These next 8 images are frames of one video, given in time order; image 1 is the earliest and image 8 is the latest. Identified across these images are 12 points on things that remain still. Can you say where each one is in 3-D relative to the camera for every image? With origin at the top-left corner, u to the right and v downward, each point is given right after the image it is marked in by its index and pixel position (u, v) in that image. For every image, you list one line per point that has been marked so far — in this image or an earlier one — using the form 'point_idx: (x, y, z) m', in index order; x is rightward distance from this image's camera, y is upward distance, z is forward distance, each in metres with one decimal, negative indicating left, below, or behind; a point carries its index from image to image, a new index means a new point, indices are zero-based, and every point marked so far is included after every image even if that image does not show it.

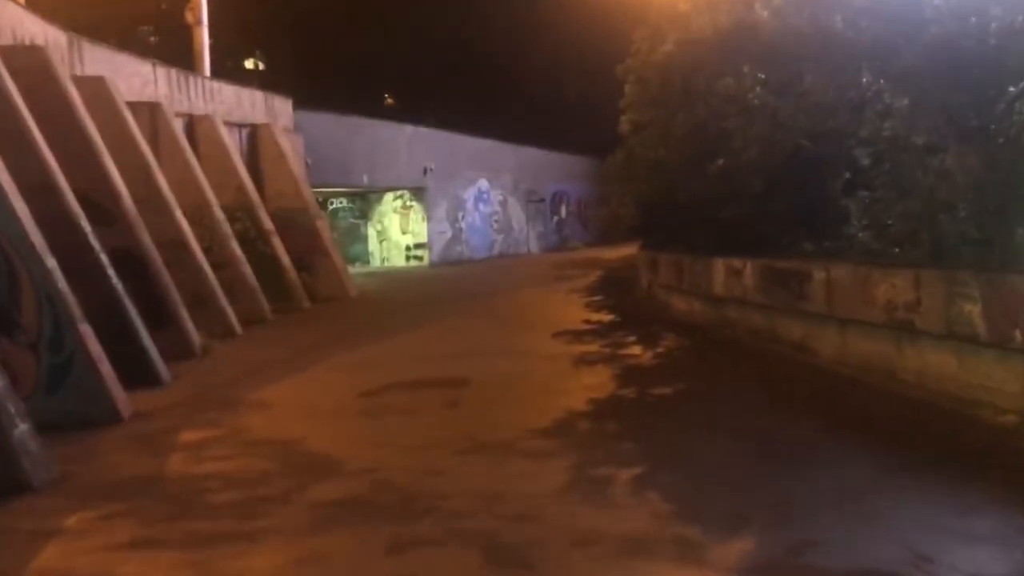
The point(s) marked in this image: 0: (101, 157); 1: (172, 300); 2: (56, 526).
0: (-6.4, +2.0, +14.5) m
1: (-5.6, -0.2, +15.4) m
2: (-3.3, -1.8, +6.8) m
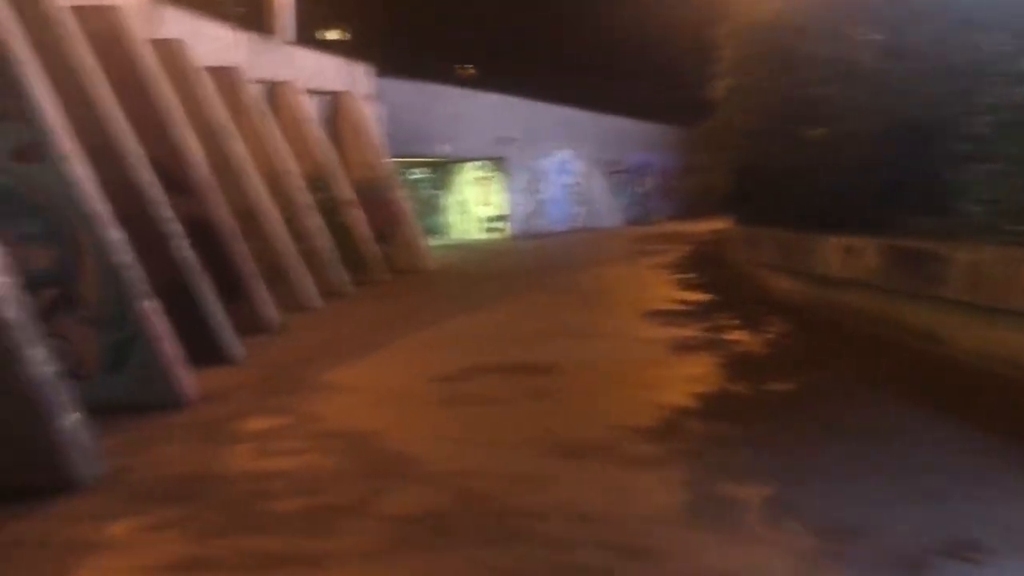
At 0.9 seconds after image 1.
0: (-5.0, +2.4, +13.8) m
1: (-4.2, +0.3, +14.7) m
2: (-2.6, -1.6, +6.0) m
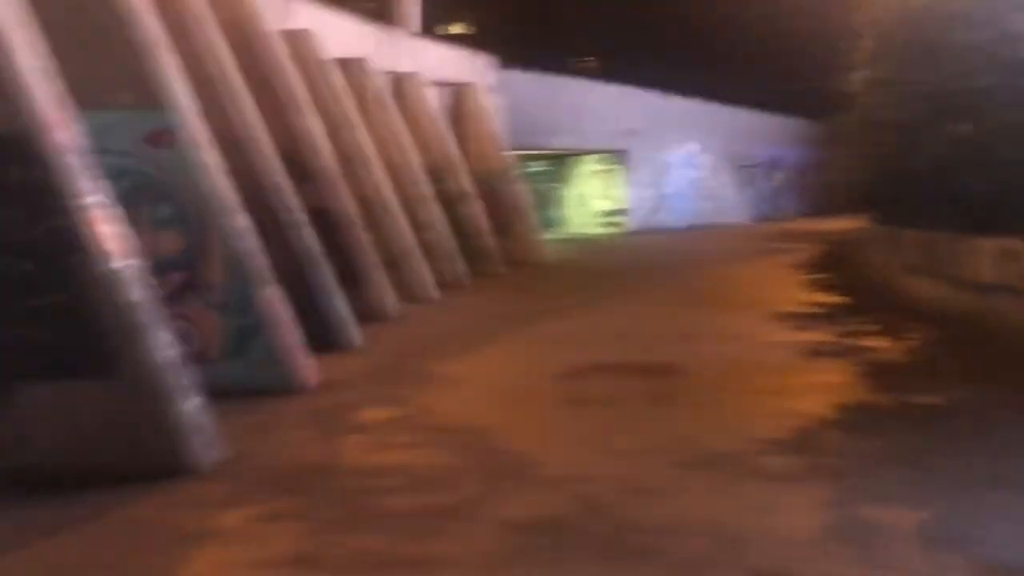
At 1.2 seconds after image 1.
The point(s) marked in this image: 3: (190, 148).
0: (-3.1, +2.6, +13.9) m
1: (-2.3, +0.4, +14.7) m
2: (-1.9, -1.5, +5.9) m
3: (-3.3, +1.5, +9.6) m
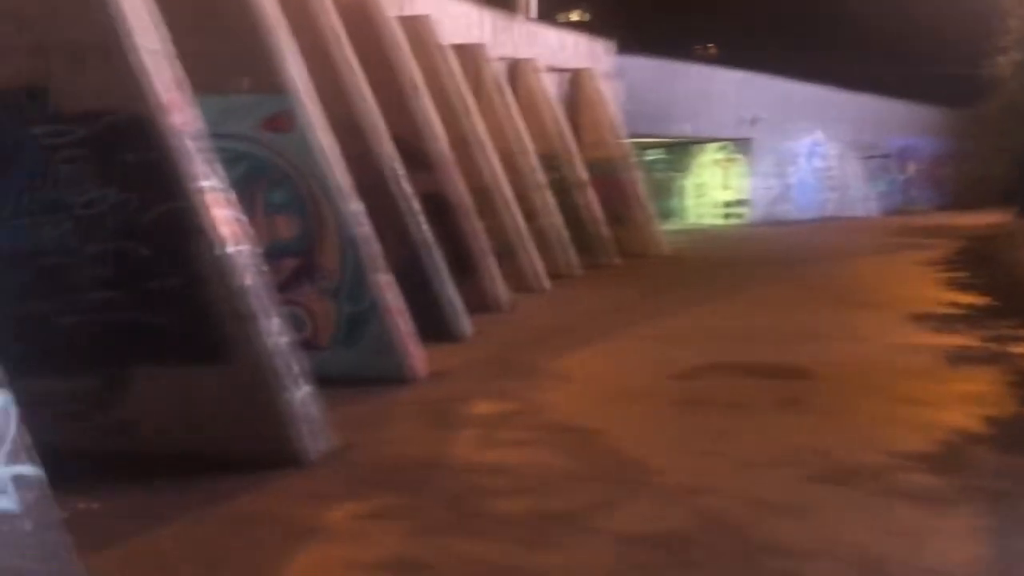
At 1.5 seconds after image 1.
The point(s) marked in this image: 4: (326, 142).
0: (-1.4, +2.8, +13.8) m
1: (-0.5, +0.6, +14.5) m
2: (-1.2, -1.5, +5.7) m
3: (-2.1, +1.6, +9.5) m
4: (-1.9, +1.5, +9.7) m
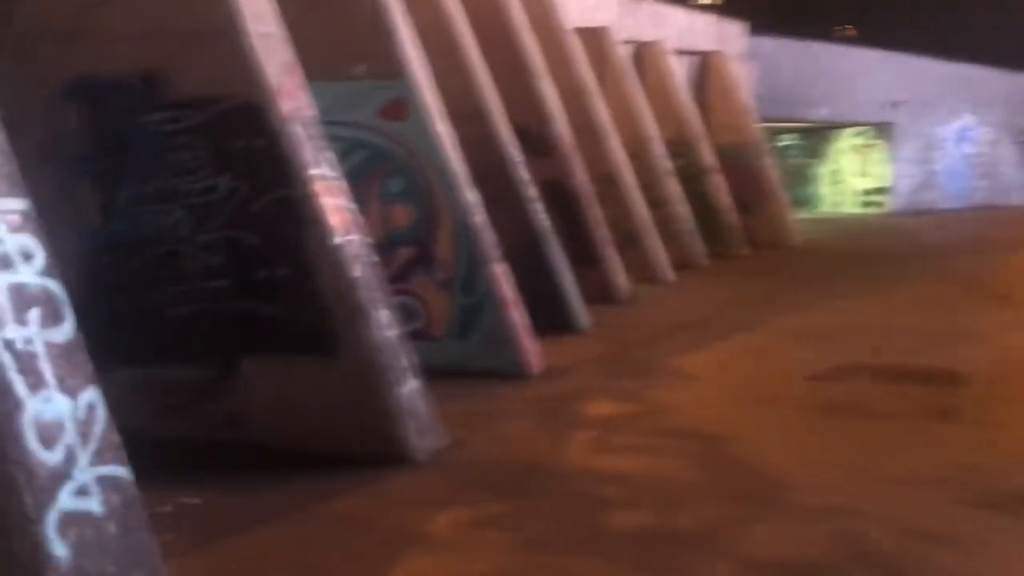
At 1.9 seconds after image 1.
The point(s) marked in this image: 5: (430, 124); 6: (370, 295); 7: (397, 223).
0: (+0.4, +2.9, +13.4) m
1: (+1.4, +0.7, +14.0) m
2: (-0.5, -1.4, +5.4) m
3: (-0.9, +1.7, +9.2) m
4: (-0.7, +1.6, +9.4) m
5: (-0.8, +1.6, +9.2) m
6: (-1.0, -0.1, +6.6) m
7: (-1.2, +0.7, +9.6) m
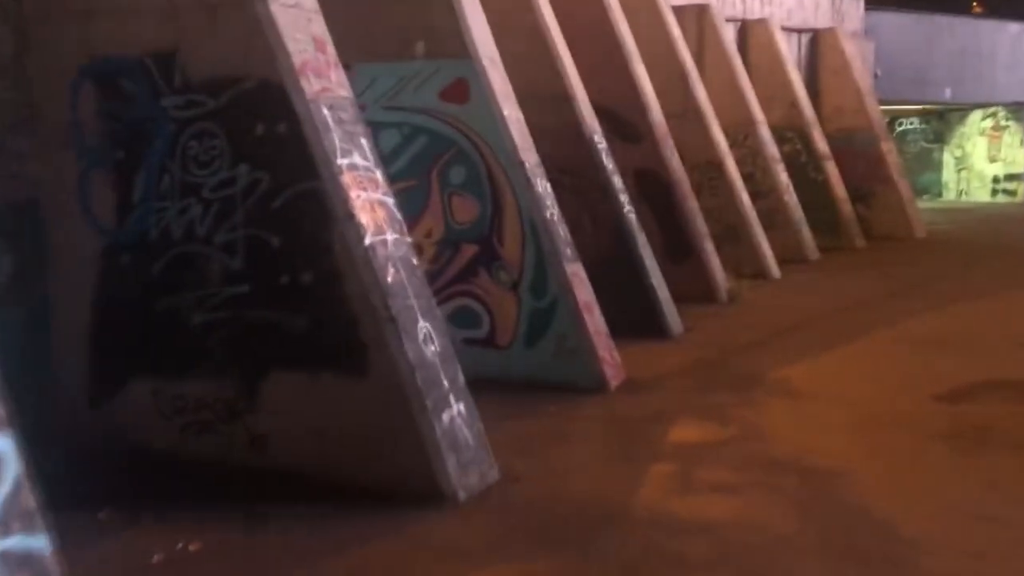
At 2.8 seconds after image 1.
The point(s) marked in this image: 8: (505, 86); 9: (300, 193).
0: (+1.5, +3.0, +12.2) m
1: (+2.6, +0.8, +12.8) m
2: (-0.3, -1.5, +4.5) m
3: (-0.2, +1.7, +8.3) m
4: (0.0, +1.6, +8.4) m
5: (-0.2, +1.6, +8.3) m
6: (-0.6, -0.1, +5.7) m
7: (-0.5, +0.7, +8.7) m
8: (-0.1, +1.9, +8.5) m
9: (-1.3, +0.6, +5.7) m
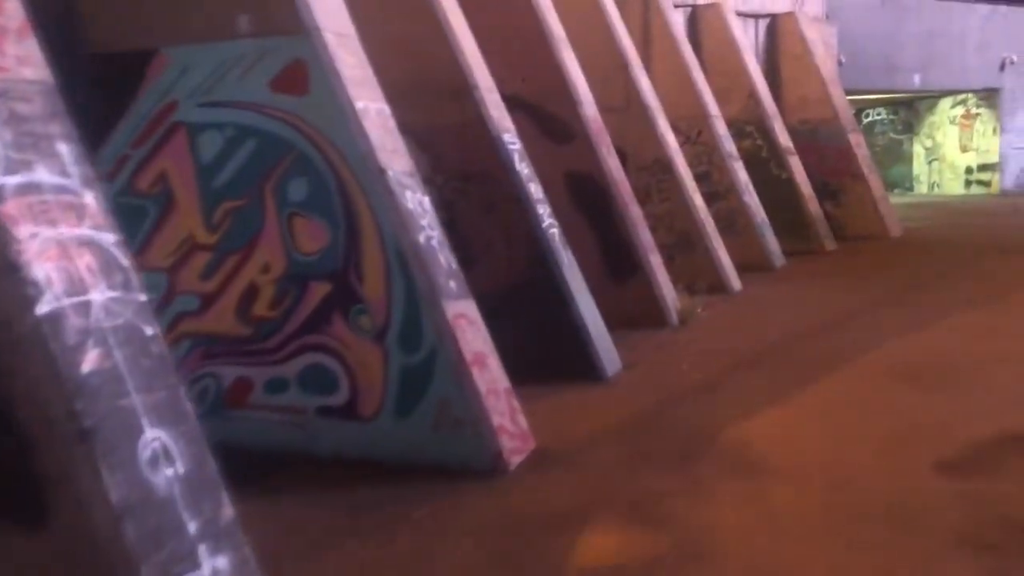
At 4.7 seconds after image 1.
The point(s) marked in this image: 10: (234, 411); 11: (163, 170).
0: (+0.4, +2.6, +10.1) m
1: (+1.5, +0.5, +10.7) m
2: (-1.1, -1.8, +2.3) m
3: (-1.2, +1.3, +6.1) m
4: (-1.0, +1.2, +6.3) m
5: (-1.1, +1.3, +6.1) m
6: (-1.5, -0.5, +3.5) m
7: (-1.5, +0.3, +6.6) m
8: (-1.1, +1.5, +6.4) m
9: (-2.2, +0.2, +3.5) m
10: (-2.1, -0.9, +6.8) m
11: (-2.6, +0.9, +6.9) m
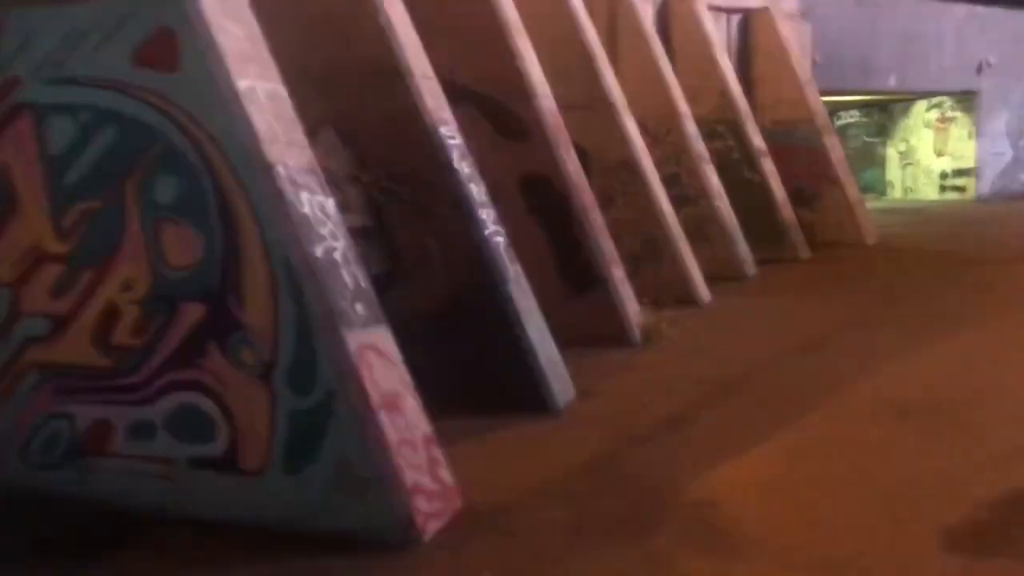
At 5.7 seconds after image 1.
0: (-0.2, +2.5, +8.9) m
1: (+0.9, +0.3, +9.5) m
2: (-1.4, -1.9, +1.1) m
3: (-1.6, +1.2, +4.9) m
4: (-1.4, +1.1, +5.0) m
5: (-1.6, +1.1, +4.9) m
6: (-1.9, -0.6, +2.3) m
7: (-1.9, +0.2, +5.3) m
8: (-1.5, +1.4, +5.2) m
9: (-2.5, +0.1, +2.2) m
10: (-2.5, -1.0, +5.6) m
11: (-3.1, +0.8, +5.6) m
